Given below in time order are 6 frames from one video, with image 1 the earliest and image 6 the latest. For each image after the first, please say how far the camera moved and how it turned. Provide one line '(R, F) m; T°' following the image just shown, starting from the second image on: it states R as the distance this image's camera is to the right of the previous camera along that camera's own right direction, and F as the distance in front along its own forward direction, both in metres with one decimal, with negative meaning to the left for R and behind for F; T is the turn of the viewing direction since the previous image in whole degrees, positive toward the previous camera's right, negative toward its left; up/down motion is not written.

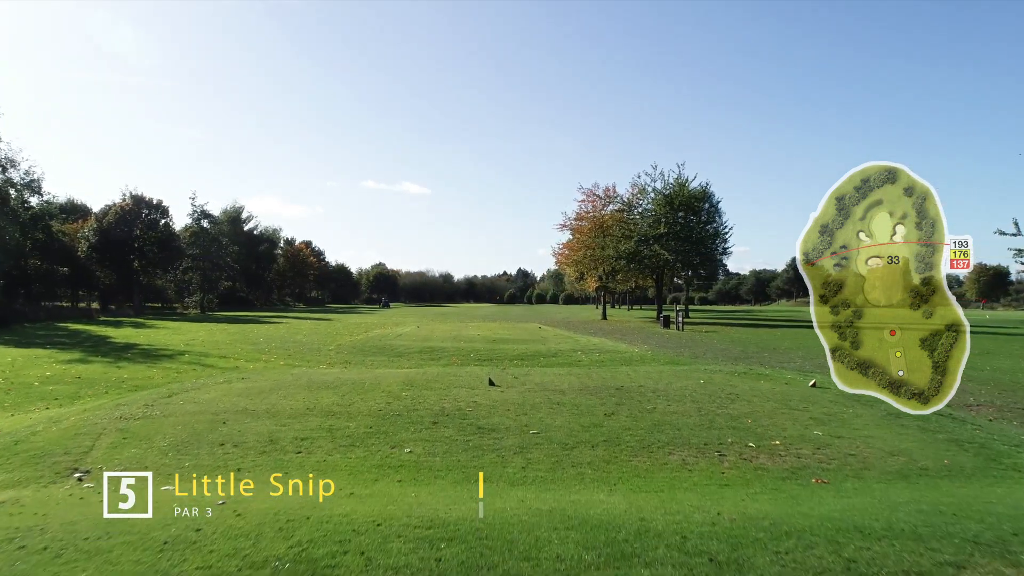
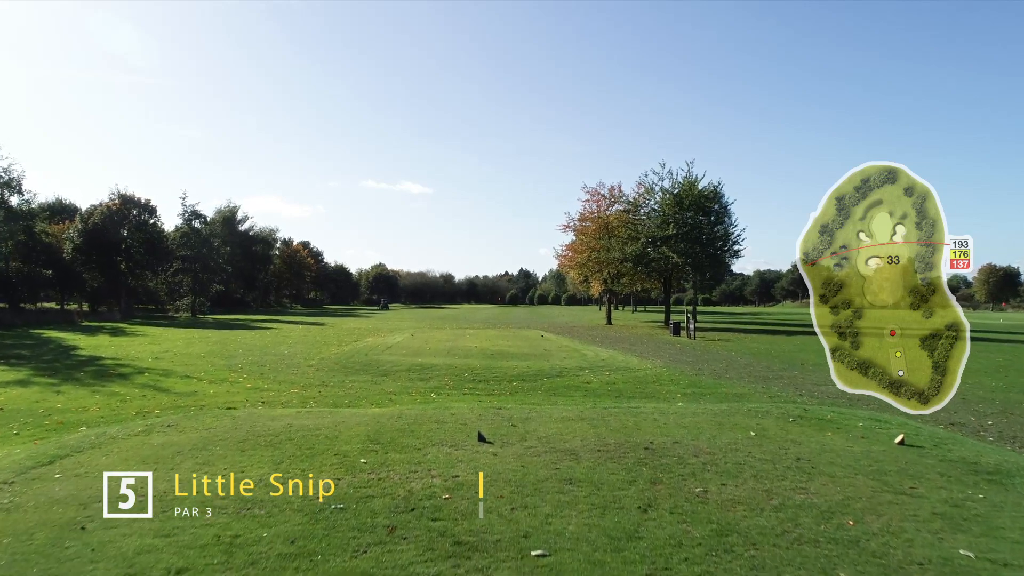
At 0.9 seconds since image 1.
(0.0, +1.6) m; 0°
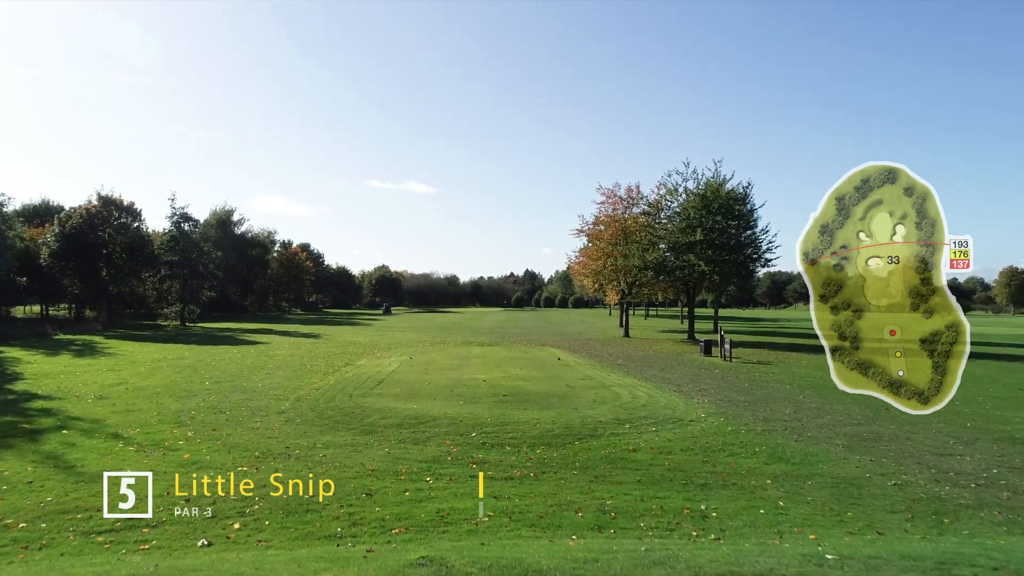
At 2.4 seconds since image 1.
(-0.3, +2.9) m; 0°
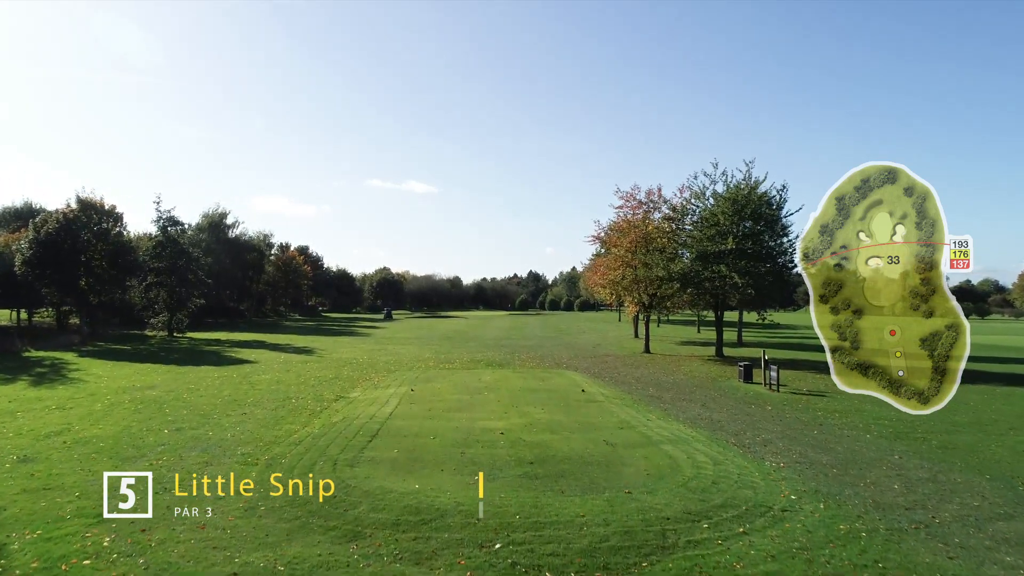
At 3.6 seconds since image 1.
(-0.5, +2.8) m; 0°
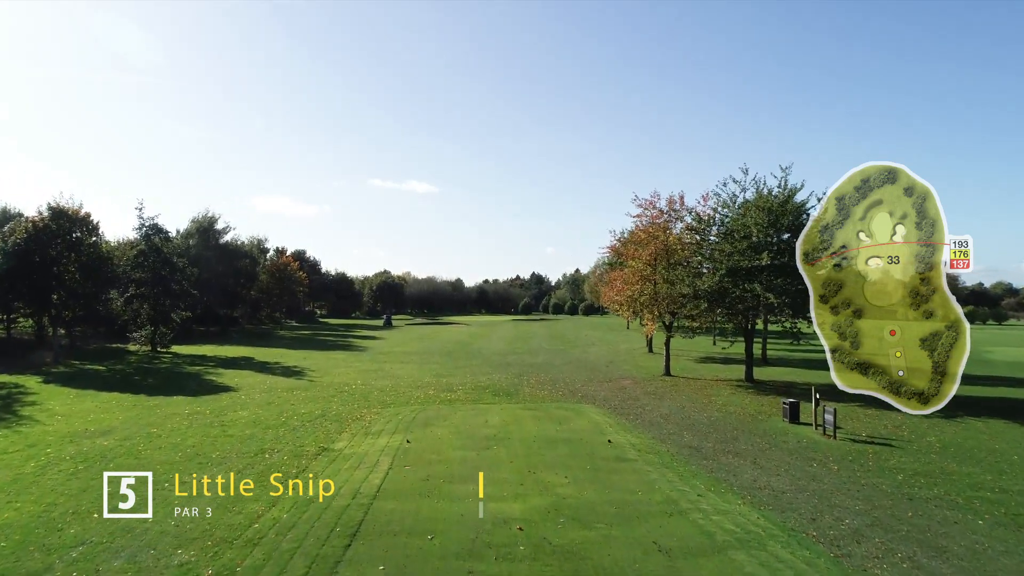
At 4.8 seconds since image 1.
(-0.3, +2.8) m; 0°
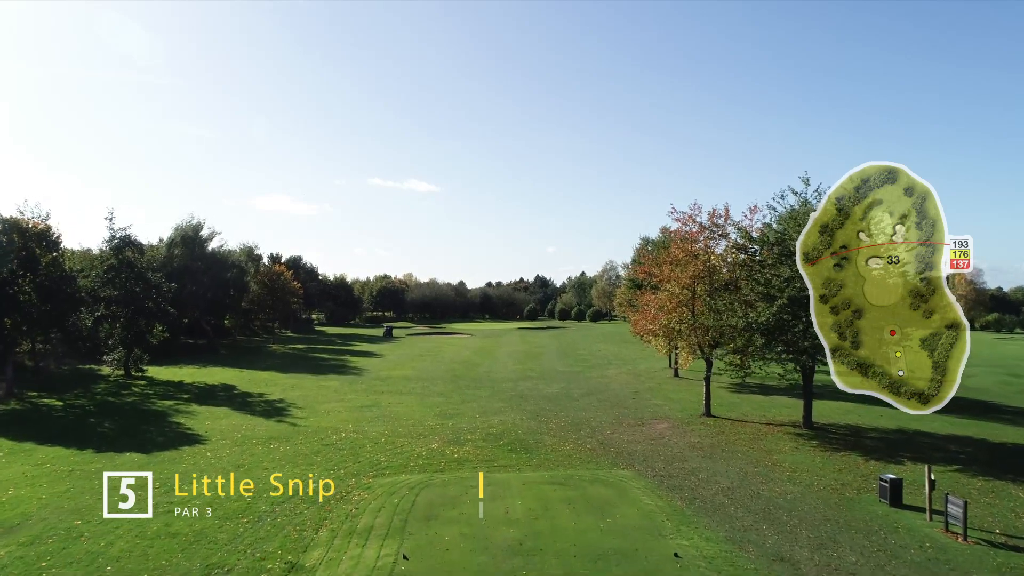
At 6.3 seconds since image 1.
(-0.6, +4.0) m; 0°
